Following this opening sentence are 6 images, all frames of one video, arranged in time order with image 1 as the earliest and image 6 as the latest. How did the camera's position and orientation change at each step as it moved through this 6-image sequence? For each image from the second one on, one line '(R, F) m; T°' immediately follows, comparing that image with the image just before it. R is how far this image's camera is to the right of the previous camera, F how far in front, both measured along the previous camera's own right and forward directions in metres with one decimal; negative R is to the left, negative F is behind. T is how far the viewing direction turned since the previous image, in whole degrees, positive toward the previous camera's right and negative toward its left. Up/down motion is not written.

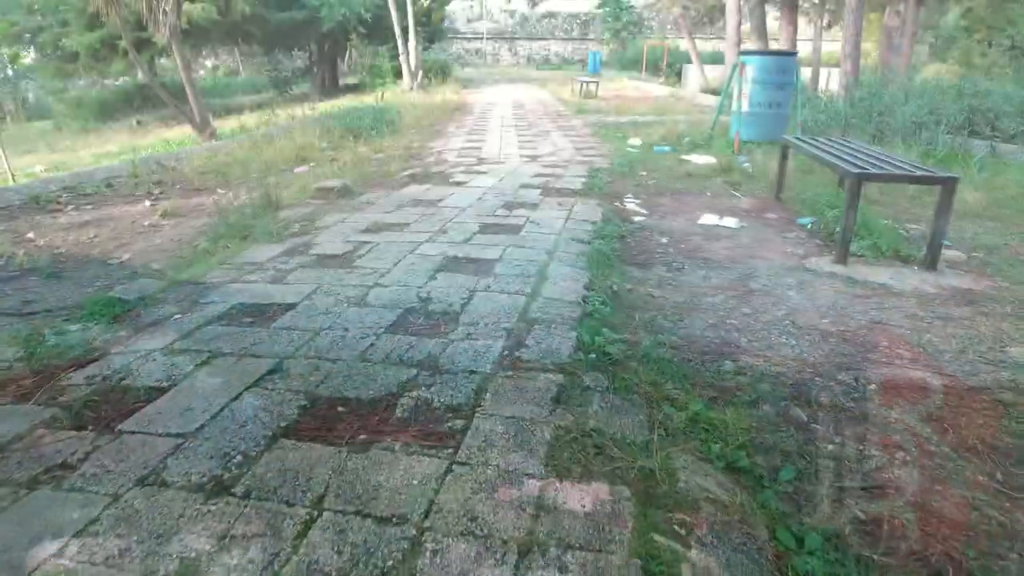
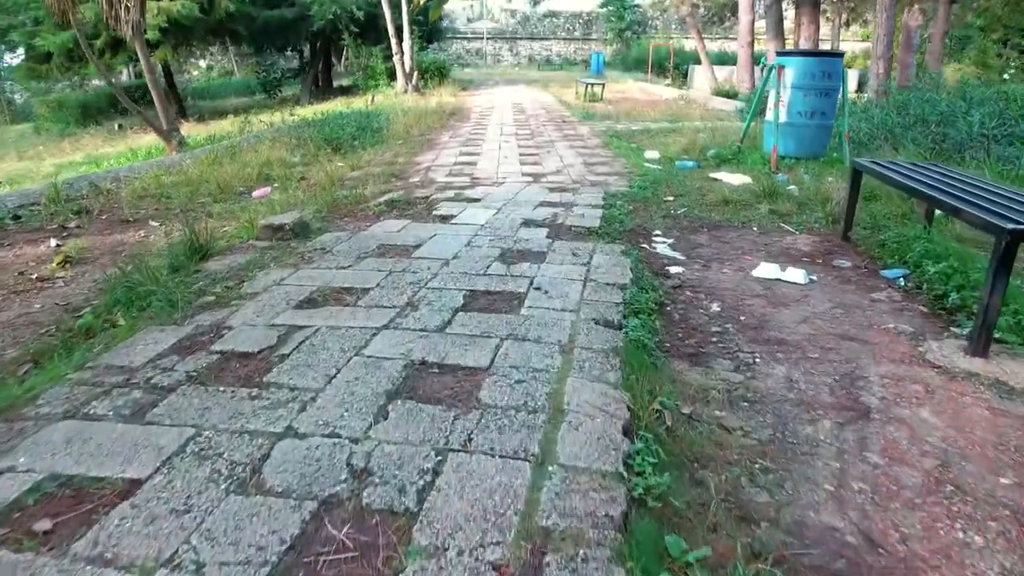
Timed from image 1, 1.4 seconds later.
(0.0, +1.0) m; 0°
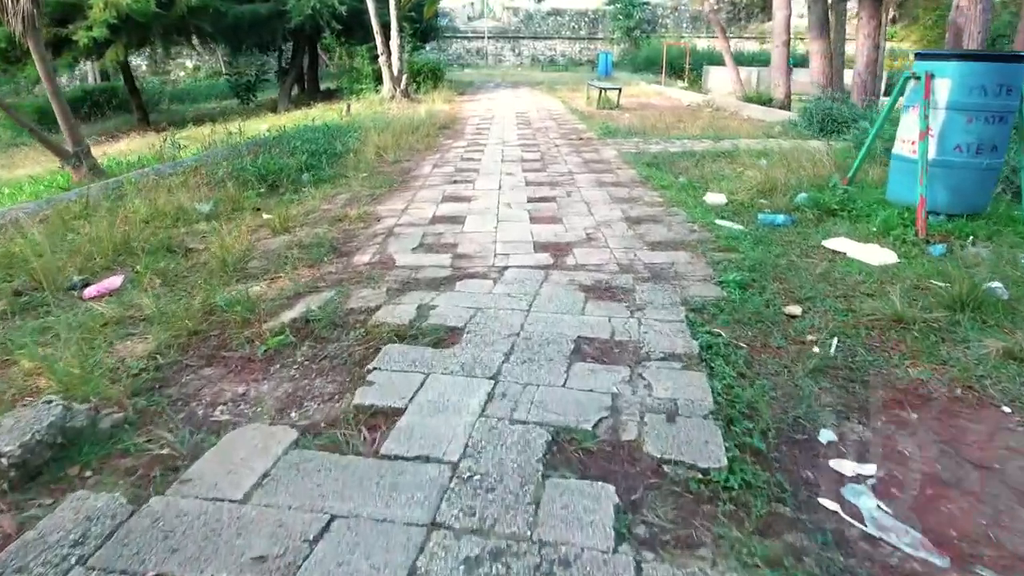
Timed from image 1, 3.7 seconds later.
(0.0, +2.1) m; 0°
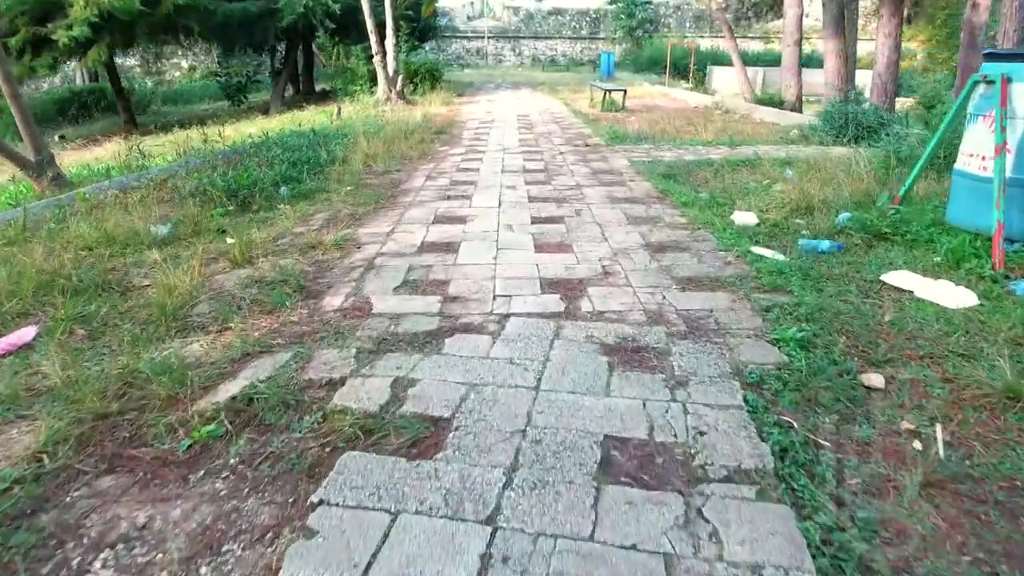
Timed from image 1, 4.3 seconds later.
(0.0, +0.6) m; 0°
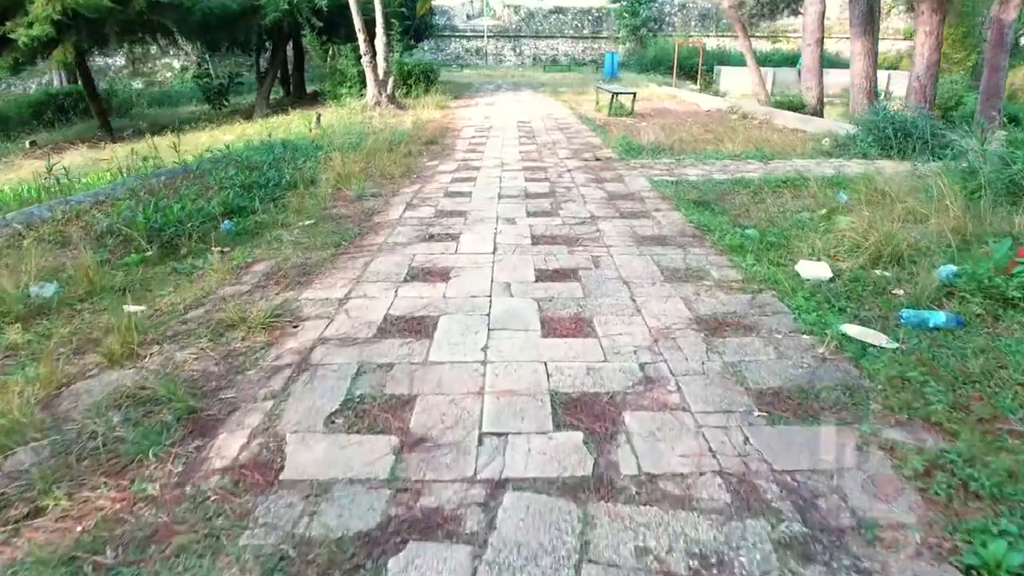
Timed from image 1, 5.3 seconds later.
(0.0, +1.0) m; 0°
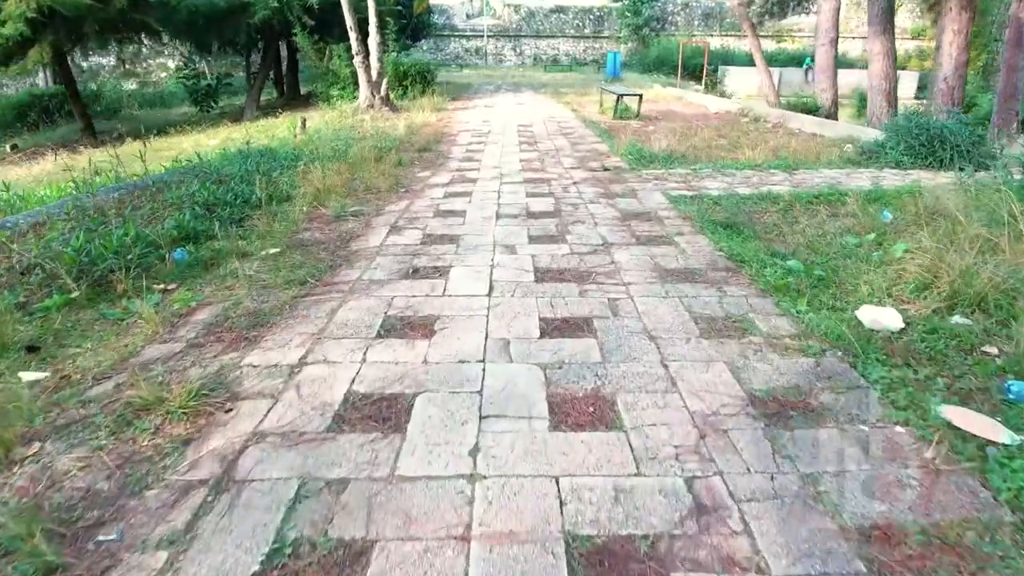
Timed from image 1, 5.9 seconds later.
(0.0, +0.6) m; 0°
